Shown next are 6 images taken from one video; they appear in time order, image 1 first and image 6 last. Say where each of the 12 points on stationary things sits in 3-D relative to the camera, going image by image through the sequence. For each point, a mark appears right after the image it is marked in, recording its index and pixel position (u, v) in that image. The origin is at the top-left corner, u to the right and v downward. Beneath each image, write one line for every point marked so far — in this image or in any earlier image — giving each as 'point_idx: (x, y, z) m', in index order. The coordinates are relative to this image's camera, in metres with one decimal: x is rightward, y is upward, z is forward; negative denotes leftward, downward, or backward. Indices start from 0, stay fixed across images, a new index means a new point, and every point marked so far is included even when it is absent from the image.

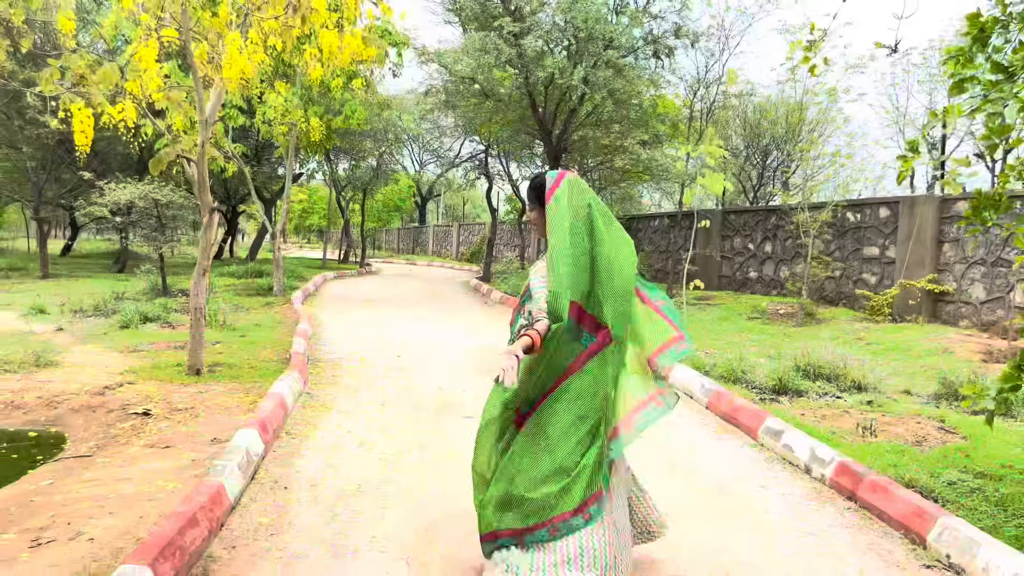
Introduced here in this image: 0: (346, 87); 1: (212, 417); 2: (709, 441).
0: (-2.2, +2.6, +10.9) m
1: (-1.6, -0.7, +4.5) m
2: (+1.1, -0.8, +4.6) m
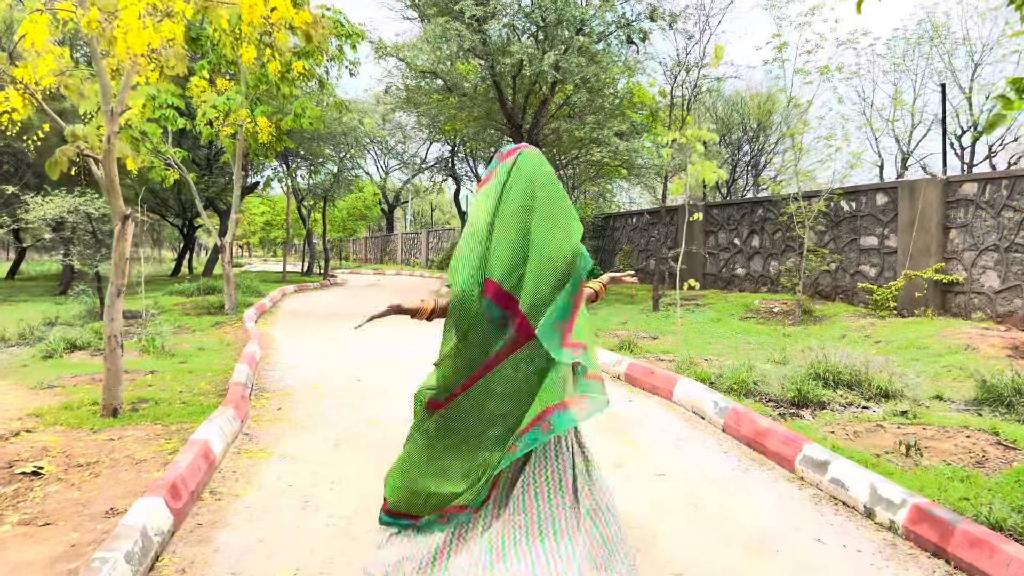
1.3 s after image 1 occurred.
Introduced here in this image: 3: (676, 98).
0: (-2.6, +2.5, +10.0) m
1: (-1.7, -0.8, +3.6) m
2: (+1.0, -0.8, +3.8) m
3: (+2.2, +2.5, +11.1) m
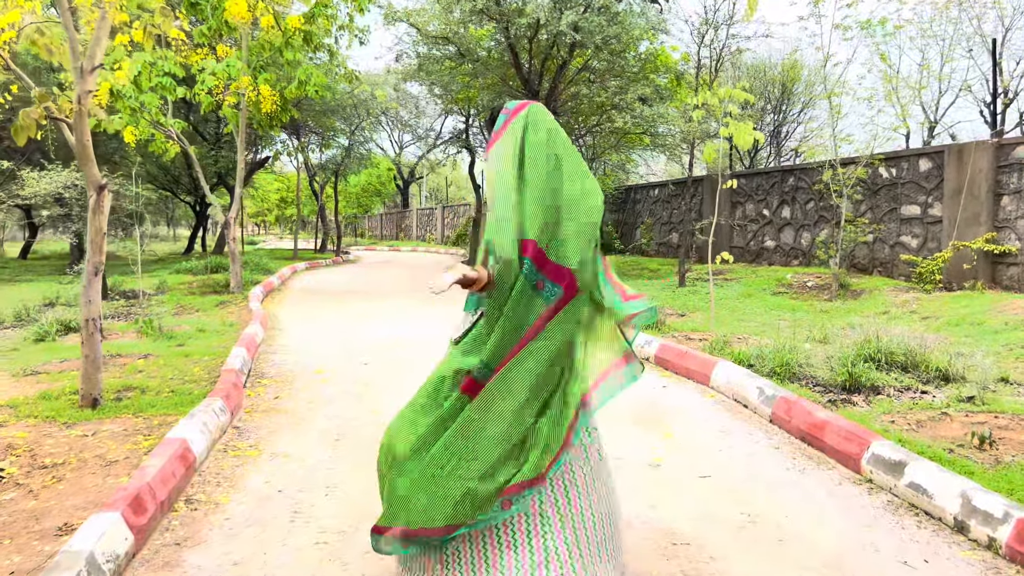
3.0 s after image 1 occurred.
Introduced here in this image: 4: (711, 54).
0: (-2.4, +2.7, +9.4) m
1: (-1.6, -0.7, +3.1) m
2: (+1.1, -0.7, +3.3) m
3: (+2.4, +2.8, +10.5) m
4: (+2.4, +2.8, +9.9) m
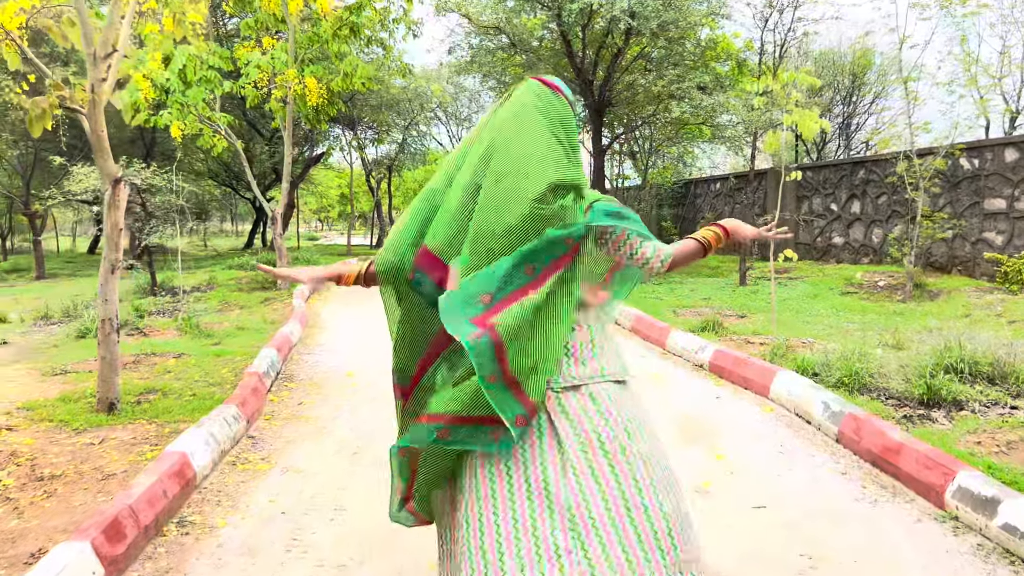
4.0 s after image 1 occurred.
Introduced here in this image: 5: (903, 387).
0: (-1.8, +2.8, +9.2) m
1: (-1.5, -0.7, +2.9) m
2: (+1.2, -0.7, +2.9) m
3: (+3.0, +2.9, +9.9) m
4: (+2.9, +2.8, +9.4) m
5: (+2.1, -0.5, +4.4) m
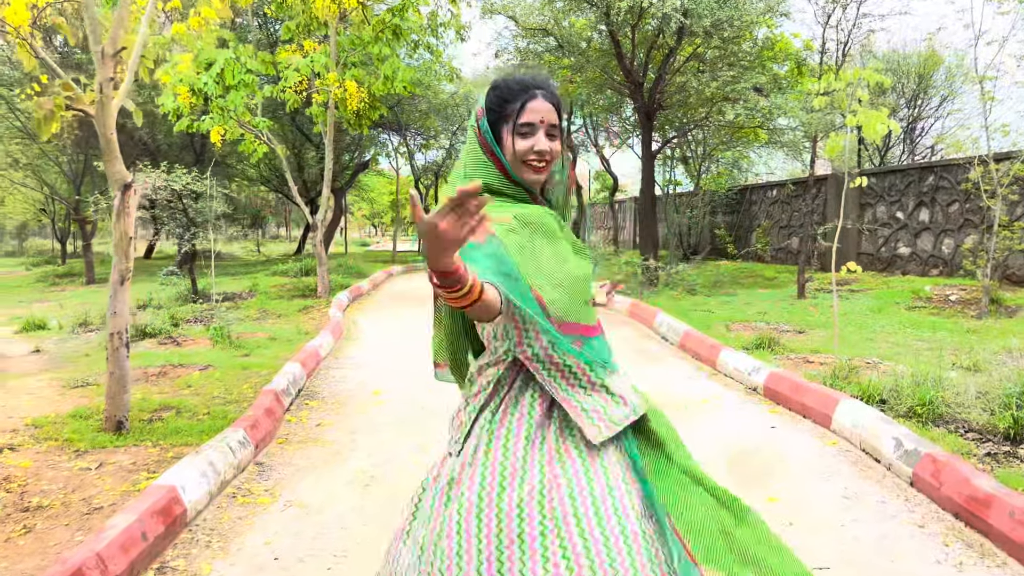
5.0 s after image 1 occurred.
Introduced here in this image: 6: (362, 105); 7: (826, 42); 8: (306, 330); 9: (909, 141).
0: (-1.4, +2.7, +9.0) m
1: (-1.4, -0.8, +2.6) m
2: (+1.2, -0.8, +2.5) m
3: (+3.6, +2.7, +9.4) m
4: (+3.4, +2.7, +8.8) m
5: (+2.2, -0.6, +4.0) m
6: (-1.6, +2.0, +9.2) m
7: (+3.3, +2.6, +9.0) m
8: (-1.8, -0.4, +7.3) m
9: (+7.6, +2.8, +16.1) m
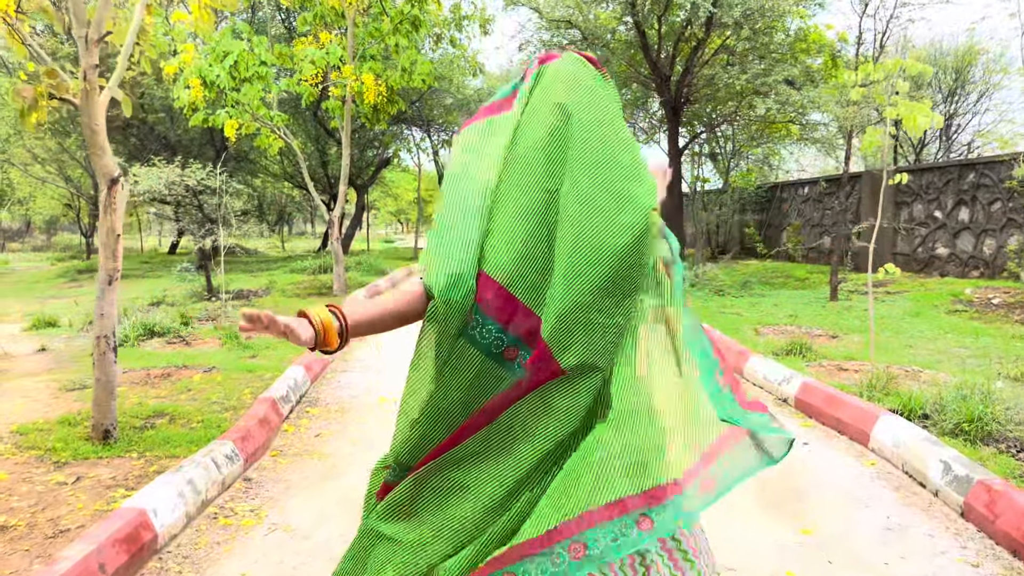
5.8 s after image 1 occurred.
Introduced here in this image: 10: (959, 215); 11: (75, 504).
0: (-1.1, +2.7, +8.8) m
1: (-1.4, -0.8, +2.4) m
2: (+1.2, -0.8, +2.1) m
3: (+3.8, +2.7, +9.0) m
4: (+3.7, +2.6, +8.4) m
5: (+2.3, -0.6, +3.6) m
6: (-1.4, +2.0, +8.9) m
7: (+3.6, +2.6, +8.6) m
8: (-1.6, -0.4, +7.0) m
9: (+8.1, +2.8, +15.5) m
10: (+5.0, +0.8, +9.3) m
11: (-1.5, -0.7, +2.8) m
